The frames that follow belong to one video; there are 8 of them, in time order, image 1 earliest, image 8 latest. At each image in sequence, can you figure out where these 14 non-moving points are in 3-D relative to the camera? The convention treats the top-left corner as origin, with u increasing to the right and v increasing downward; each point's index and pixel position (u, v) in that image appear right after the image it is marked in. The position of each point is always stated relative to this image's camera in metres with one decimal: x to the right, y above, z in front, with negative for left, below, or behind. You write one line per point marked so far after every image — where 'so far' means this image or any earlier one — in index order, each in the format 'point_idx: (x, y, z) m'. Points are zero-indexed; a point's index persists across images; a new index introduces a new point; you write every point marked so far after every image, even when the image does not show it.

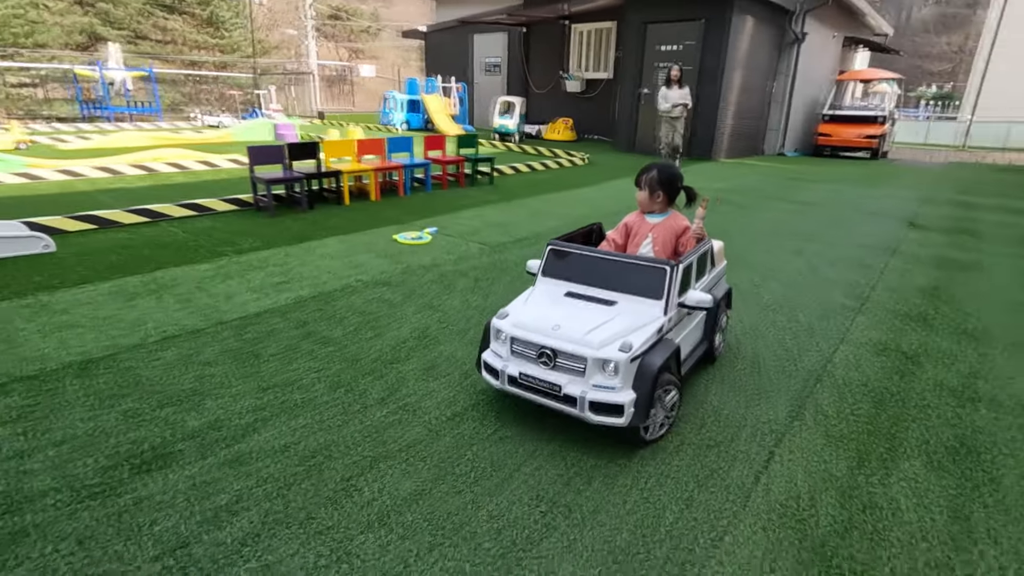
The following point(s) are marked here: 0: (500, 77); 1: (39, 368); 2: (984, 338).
0: (-0.3, +5.5, +14.2) m
1: (-1.9, -0.3, +2.1) m
2: (+2.4, -0.3, +2.7) m
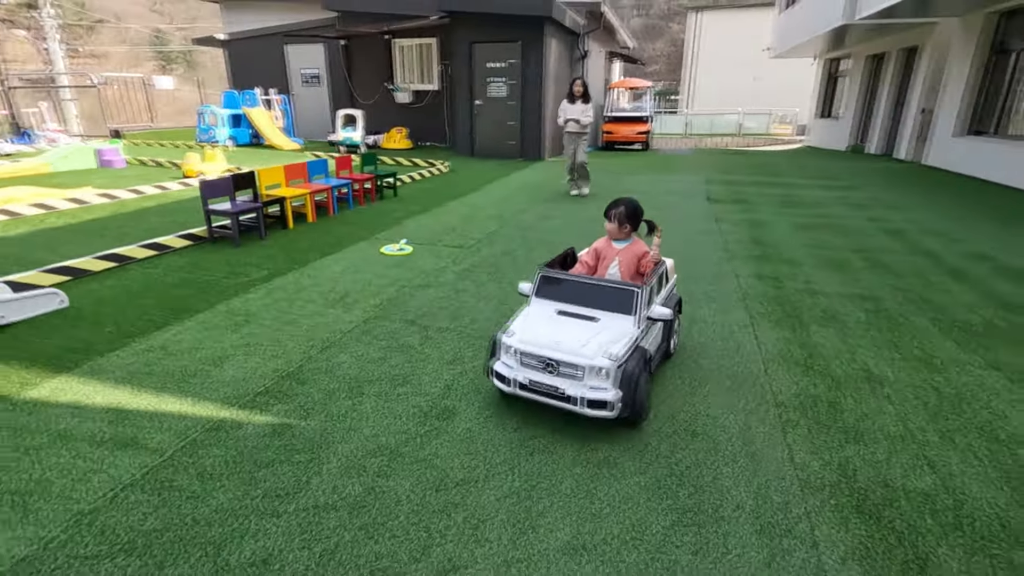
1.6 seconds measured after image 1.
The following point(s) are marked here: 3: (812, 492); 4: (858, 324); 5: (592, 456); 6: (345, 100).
0: (-5.0, +5.2, +14.2) m
1: (-1.2, -0.5, +2.6) m
2: (+2.5, +0.2, +4.7) m
3: (+1.1, -0.8, +2.0) m
4: (+2.2, -0.2, +3.4) m
5: (+0.3, -0.7, +2.2) m
6: (-4.4, +4.9, +14.0) m
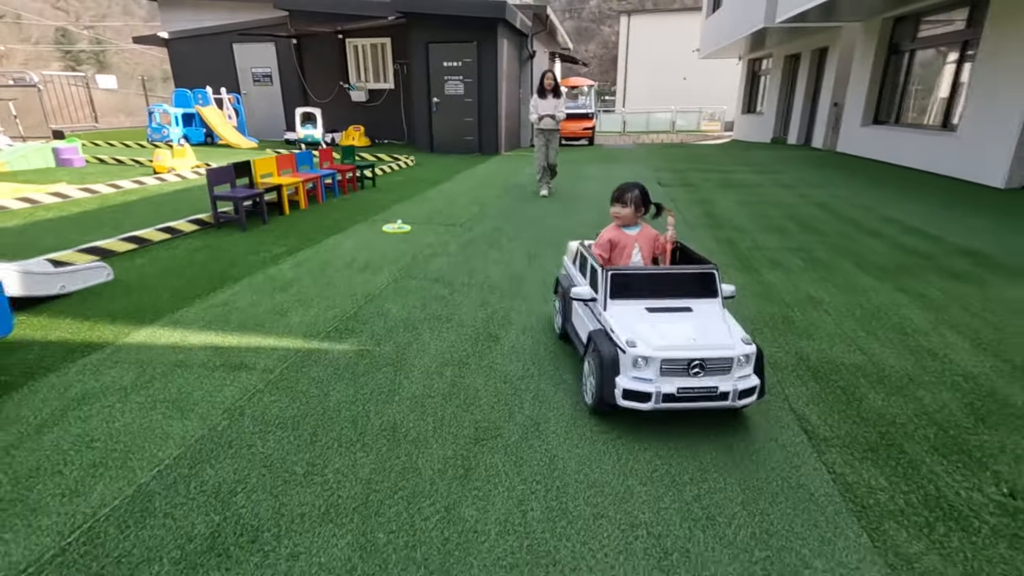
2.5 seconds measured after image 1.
0: (-6.3, +5.3, +14.2) m
1: (-1.0, -0.2, +3.0) m
2: (+2.4, +0.6, +5.5) m
3: (+1.3, -0.4, +2.7) m
4: (+2.3, +0.2, +4.3) m
5: (+0.5, -0.4, +2.8) m
6: (-5.6, +5.0, +14.1) m
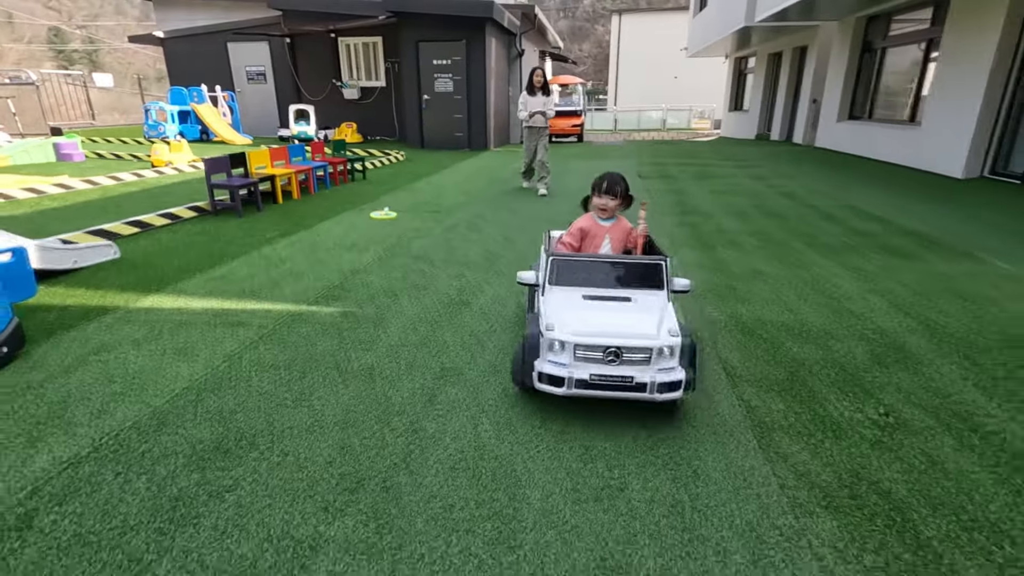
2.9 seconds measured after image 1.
0: (-6.6, +5.4, +14.5) m
1: (-1.2, 0.0, +3.4) m
2: (+2.2, +0.8, +5.9) m
3: (+1.2, -0.2, +3.1) m
4: (+2.1, +0.4, +4.6) m
5: (+0.3, -0.2, +3.1) m
6: (-5.9, +5.1, +14.4) m
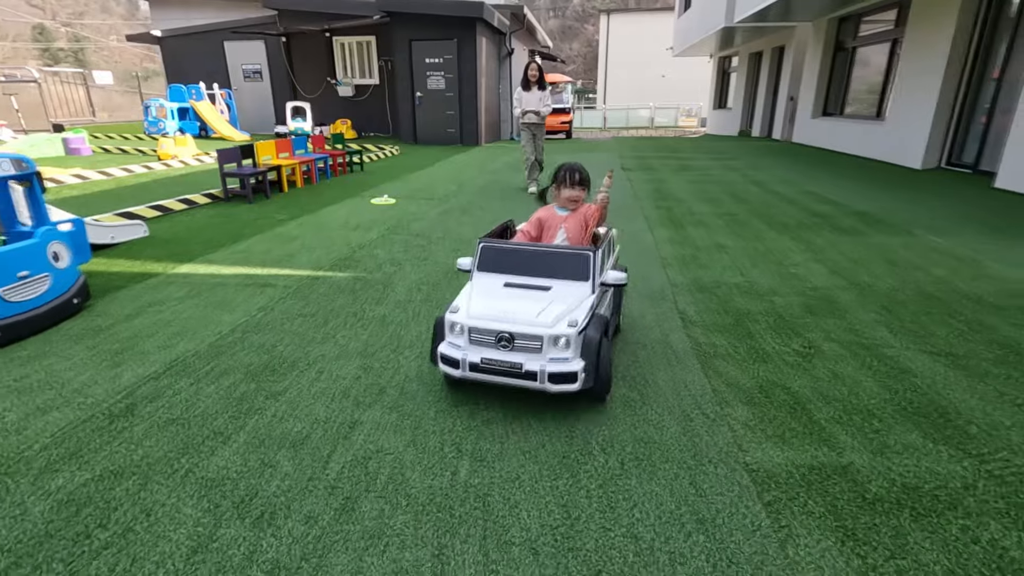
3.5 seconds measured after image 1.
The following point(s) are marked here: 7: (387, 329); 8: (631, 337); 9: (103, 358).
0: (-6.9, +5.6, +14.9) m
1: (-1.3, +0.2, +3.9) m
2: (+2.1, +1.0, +6.4) m
3: (+1.1, 0.0, +3.6) m
4: (+2.0, +0.6, +5.2) m
5: (+0.3, +0.1, +3.6) m
6: (-6.2, +5.3, +14.8) m
7: (-0.7, -0.2, +2.8) m
8: (+0.6, -0.3, +2.8) m
9: (-1.8, -0.3, +2.4) m
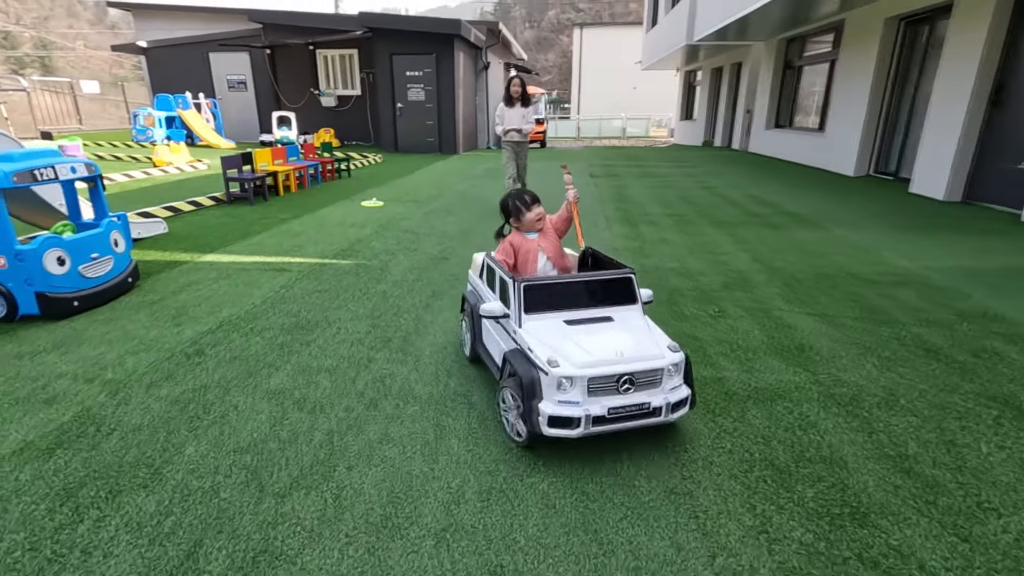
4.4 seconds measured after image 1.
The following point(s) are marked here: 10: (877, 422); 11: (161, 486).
0: (-7.6, +5.5, +15.4) m
1: (-1.5, +0.3, +4.5) m
2: (+1.8, +1.1, +7.3) m
3: (+0.9, +0.1, +4.4) m
4: (+1.7, +0.7, +6.0) m
5: (+0.1, +0.2, +4.4) m
6: (-6.8, +5.3, +15.3) m
7: (-0.8, -0.1, +3.5) m
8: (+0.5, -0.1, +3.6) m
9: (-2.0, -0.2, +3.1) m
10: (+1.5, -0.5, +2.2) m
11: (-1.1, -0.6, +1.7) m
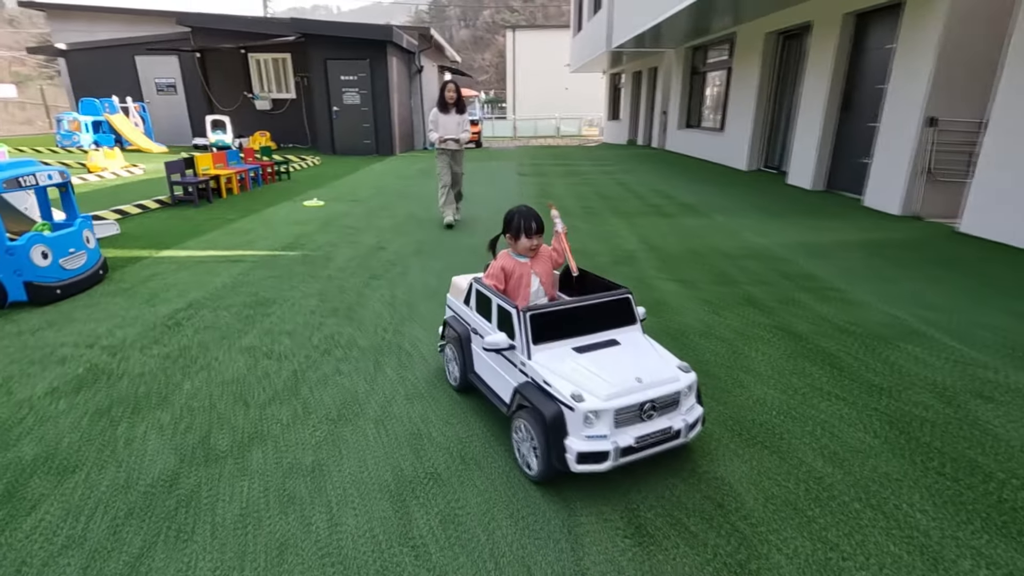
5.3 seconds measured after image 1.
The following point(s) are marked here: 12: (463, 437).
0: (-9.5, +5.4, +15.3) m
1: (-2.2, +0.4, +5.1) m
2: (+0.8, +1.4, +8.2) m
3: (+0.2, +0.3, +5.2) m
4: (+0.8, +0.9, +6.9) m
5: (-0.6, +0.3, +5.1) m
6: (-8.8, +5.2, +15.3) m
7: (-1.4, 0.0, +4.2) m
8: (-0.1, +0.1, +4.4) m
9: (-2.5, -0.1, +3.6) m
10: (+1.0, -0.3, +3.1) m
11: (-1.5, -0.5, +2.4) m
12: (-0.2, -0.6, +2.2) m
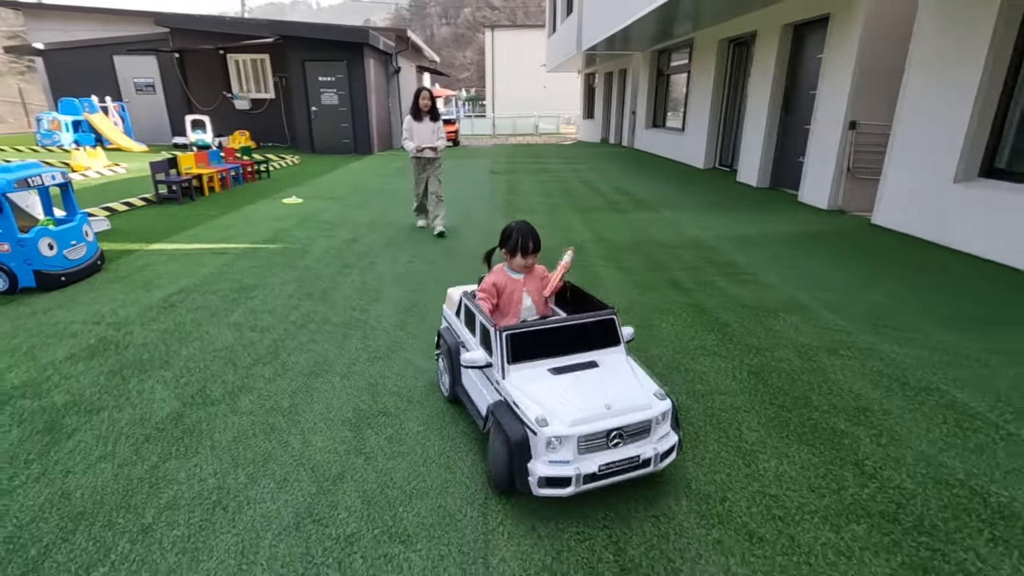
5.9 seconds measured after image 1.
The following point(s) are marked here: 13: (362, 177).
0: (-10.2, +5.5, +15.5) m
1: (-2.6, +0.5, +5.6) m
2: (+0.3, +1.5, +8.7) m
3: (-0.2, +0.5, +5.7) m
4: (+0.4, +1.1, +7.4) m
5: (-1.0, +0.5, +5.6) m
6: (-9.5, +5.2, +15.6) m
7: (-1.8, +0.2, +4.7) m
8: (-0.5, +0.2, +4.9) m
9: (-2.8, 0.0, +4.1) m
10: (+0.7, -0.2, +3.6) m
11: (-1.8, -0.4, +2.9) m
12: (-0.5, -0.5, +2.7) m
13: (-3.0, +2.2, +10.6) m
